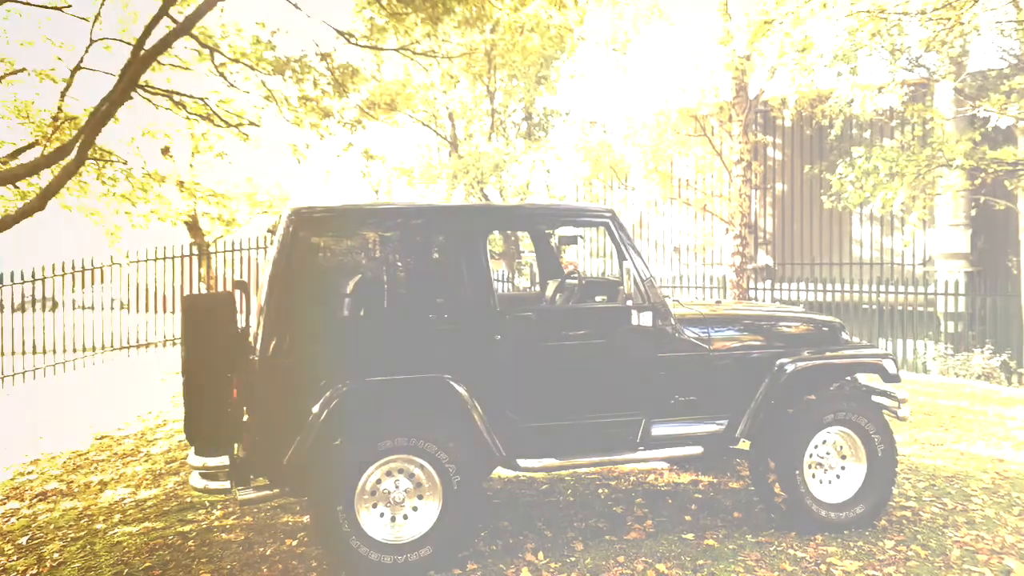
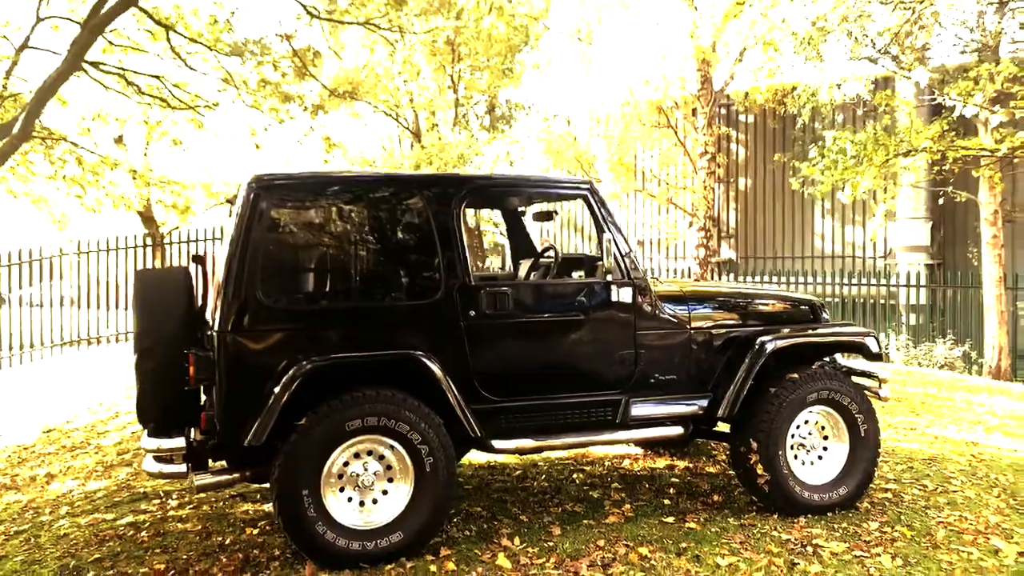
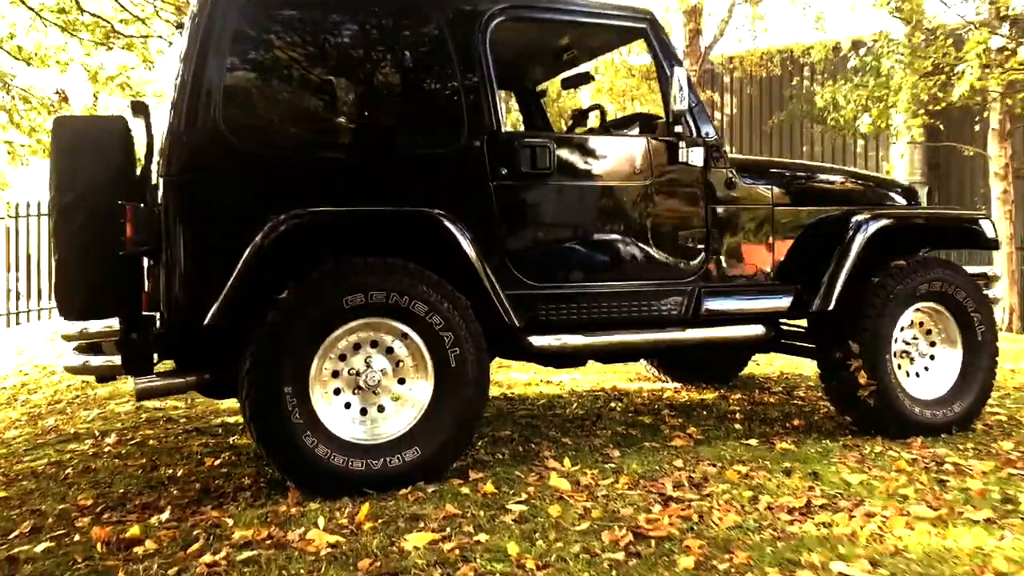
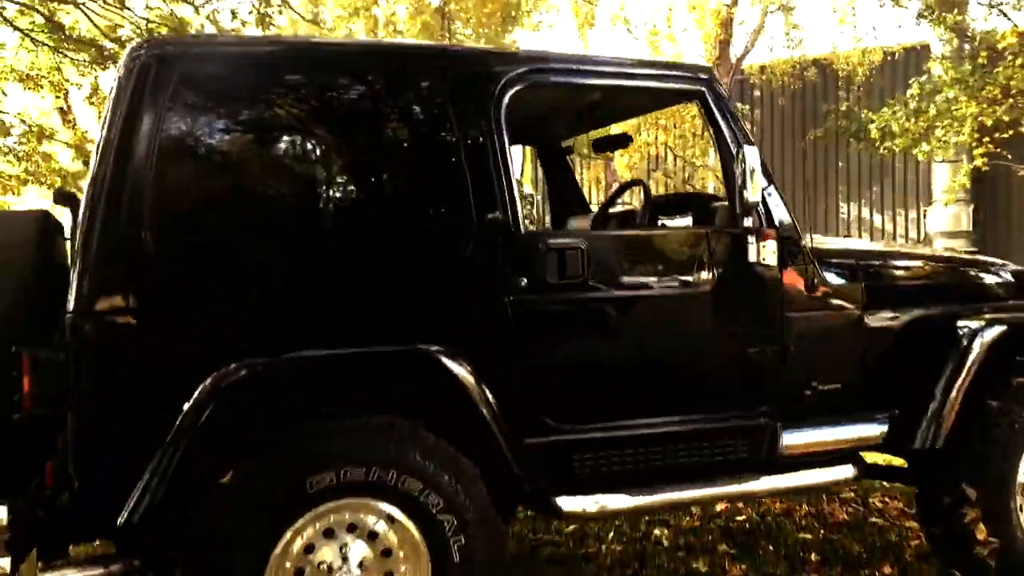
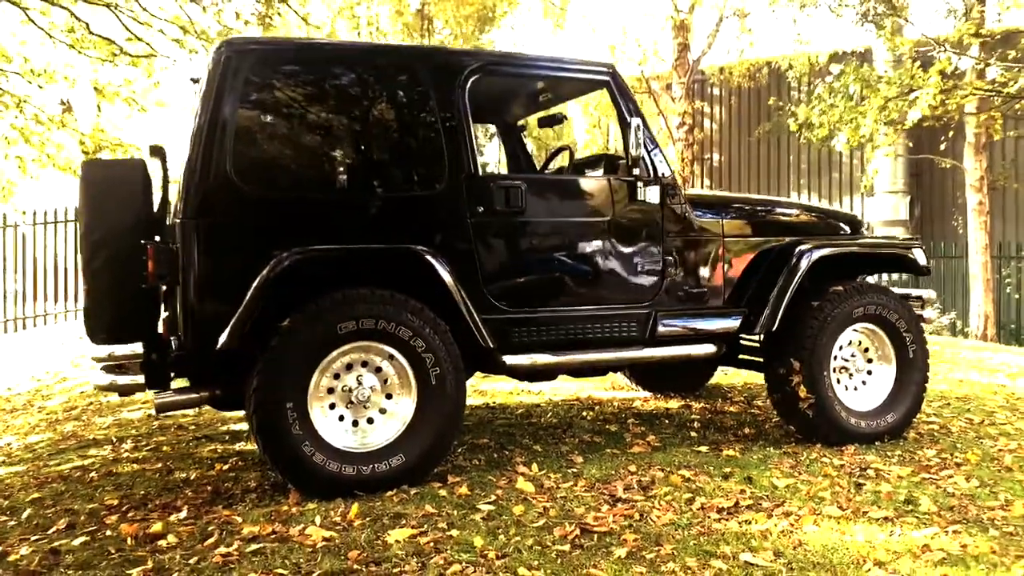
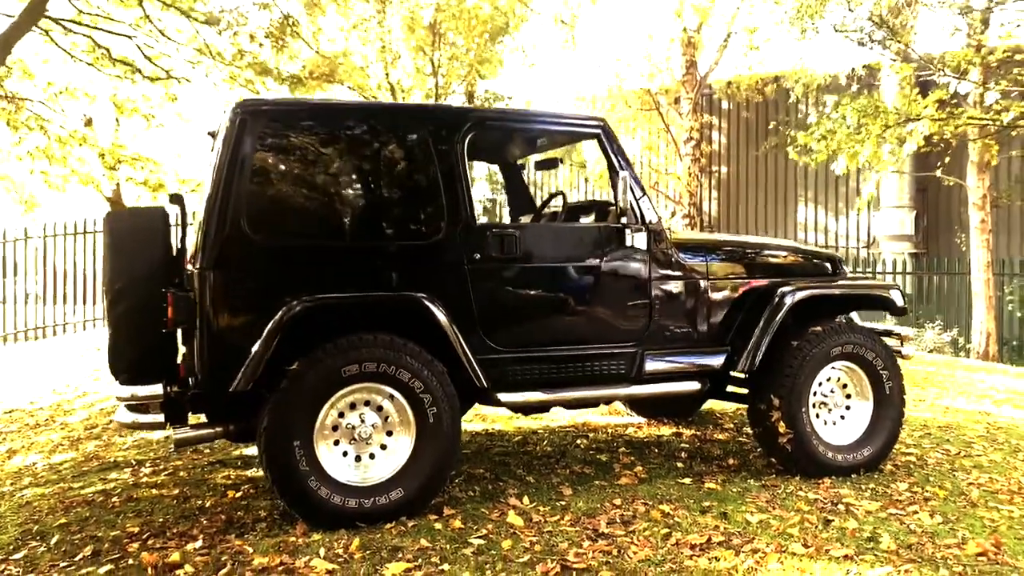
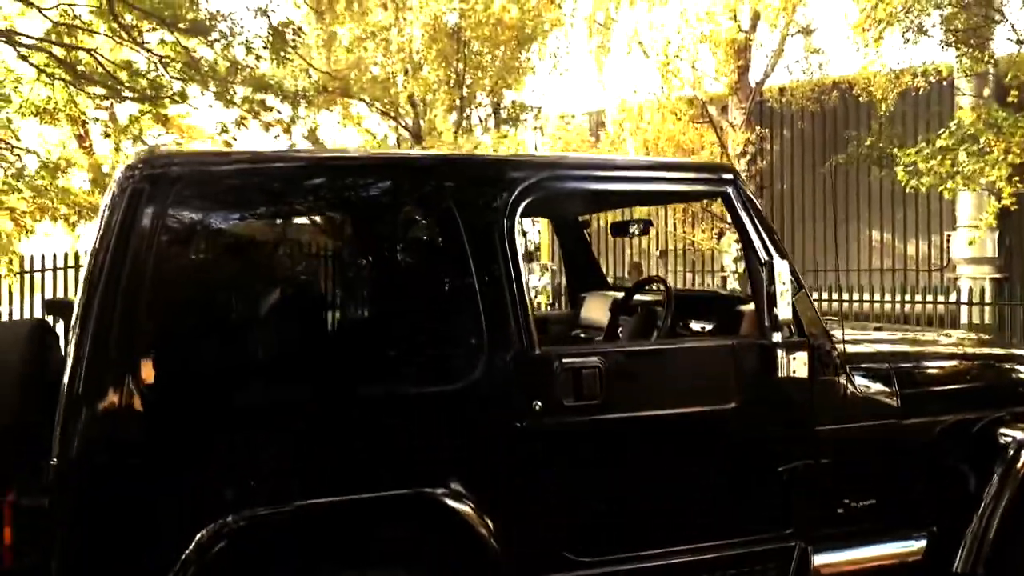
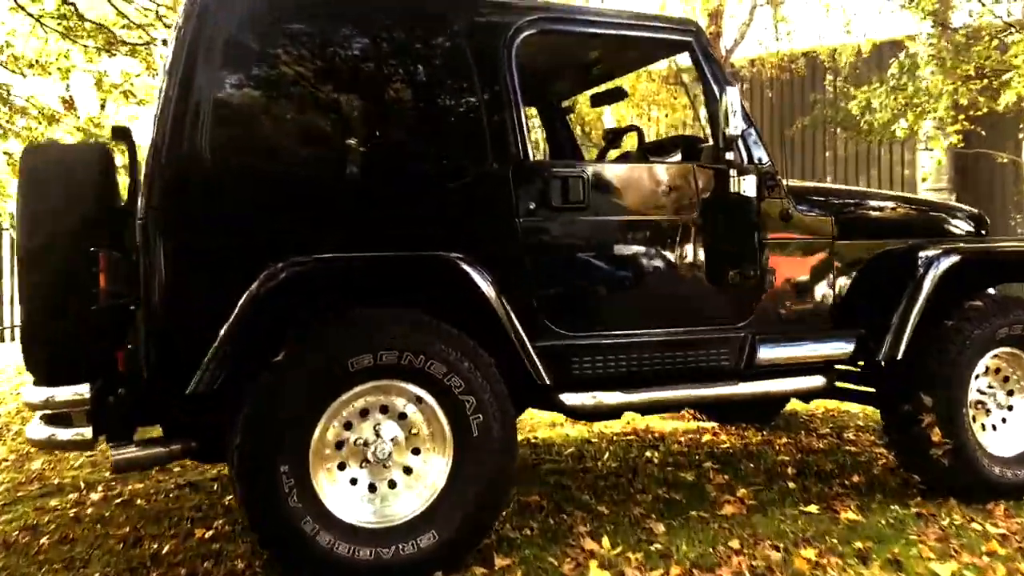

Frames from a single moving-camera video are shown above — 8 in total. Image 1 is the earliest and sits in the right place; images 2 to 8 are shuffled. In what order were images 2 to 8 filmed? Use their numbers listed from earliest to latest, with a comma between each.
2, 6, 5, 3, 8, 4, 7
